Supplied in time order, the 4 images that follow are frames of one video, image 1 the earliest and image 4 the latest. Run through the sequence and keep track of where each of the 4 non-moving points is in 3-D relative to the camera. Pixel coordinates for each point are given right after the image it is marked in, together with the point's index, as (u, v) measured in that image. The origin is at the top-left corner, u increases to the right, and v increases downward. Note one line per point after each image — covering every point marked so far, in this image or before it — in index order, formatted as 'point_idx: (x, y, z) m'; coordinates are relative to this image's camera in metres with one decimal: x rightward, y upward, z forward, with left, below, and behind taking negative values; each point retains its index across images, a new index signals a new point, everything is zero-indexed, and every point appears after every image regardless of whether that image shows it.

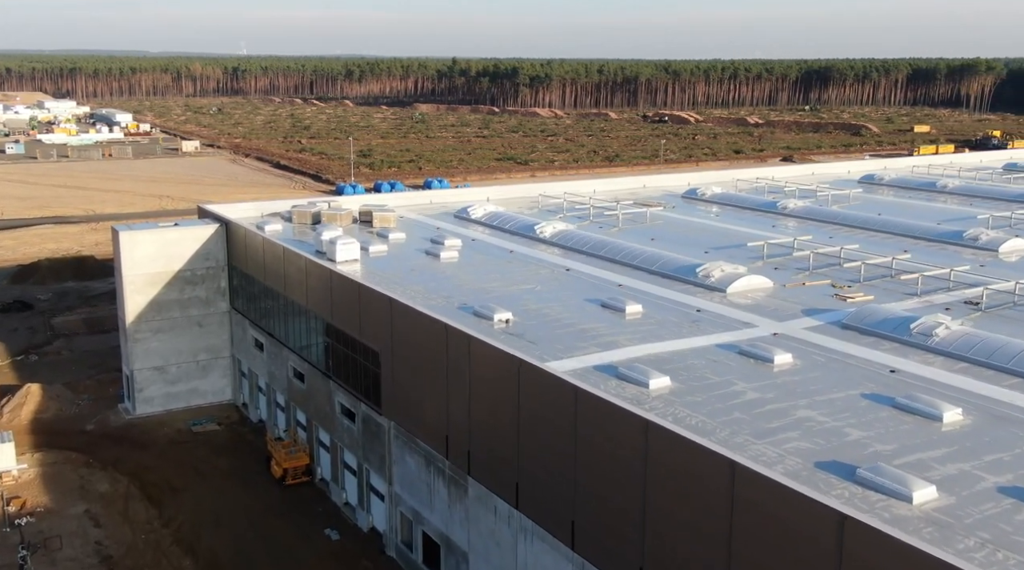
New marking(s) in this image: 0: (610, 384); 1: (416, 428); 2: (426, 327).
0: (+1.4, -1.5, +15.1) m
1: (-1.7, -2.6, +18.4) m
2: (-1.5, -0.7, +17.7) m
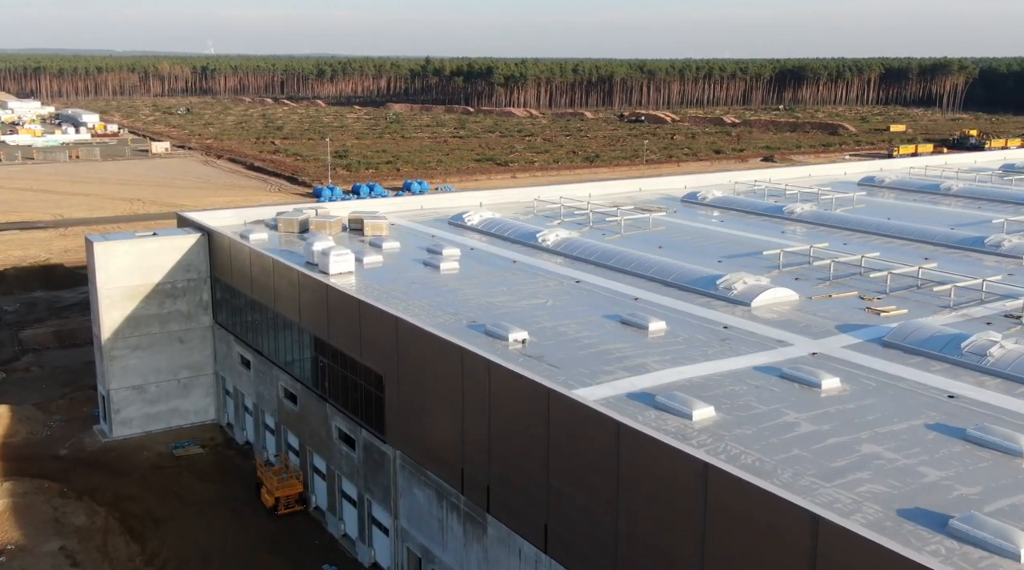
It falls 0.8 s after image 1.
0: (+1.8, -1.7, +13.7) m
1: (-1.4, -2.9, +16.9) m
2: (-1.2, -1.0, +16.3) m
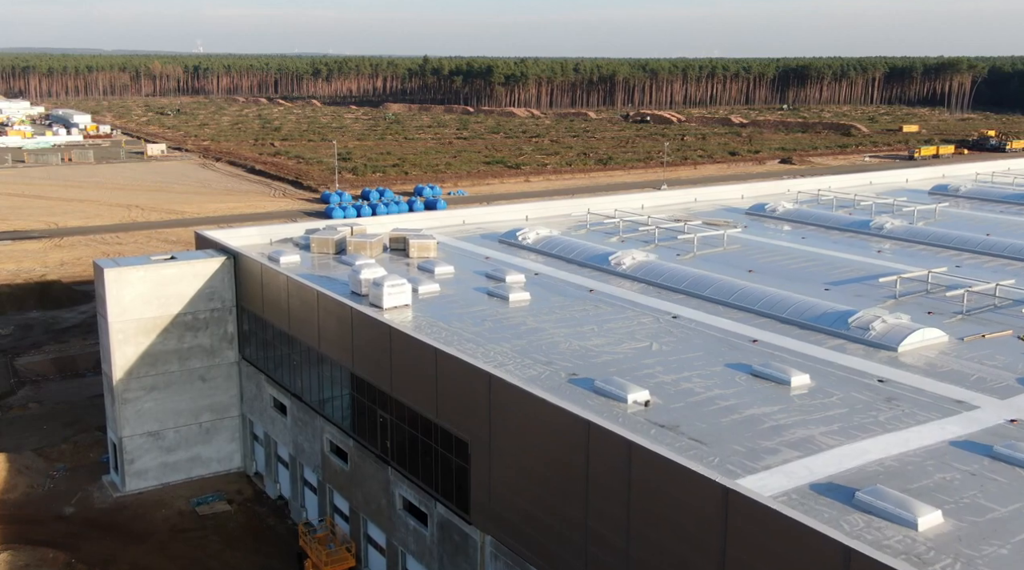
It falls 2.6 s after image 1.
0: (+3.5, -2.4, +10.5) m
1: (+0.2, -3.5, +13.7) m
2: (+0.5, -1.7, +13.0) m
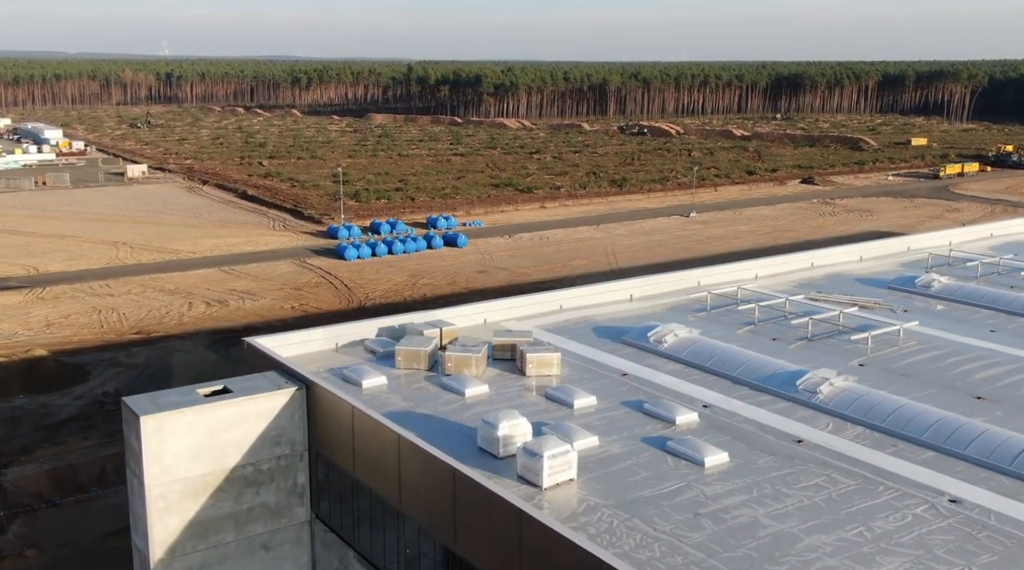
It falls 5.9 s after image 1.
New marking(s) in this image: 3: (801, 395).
0: (+6.6, -4.7, +5.2) m
1: (+3.3, -5.8, +8.3) m
2: (+3.5, -4.0, +7.6) m
3: (+4.9, -1.9, +17.5) m
